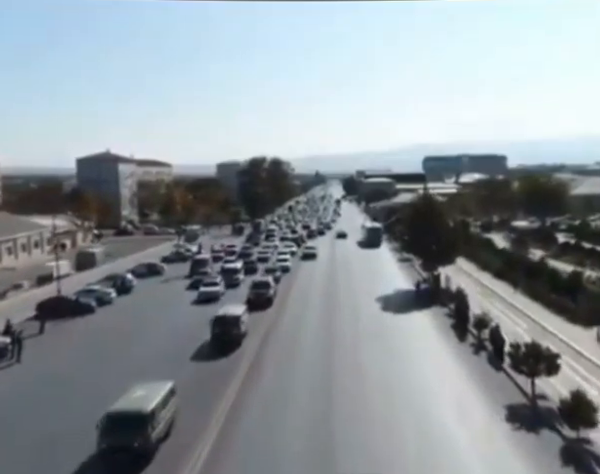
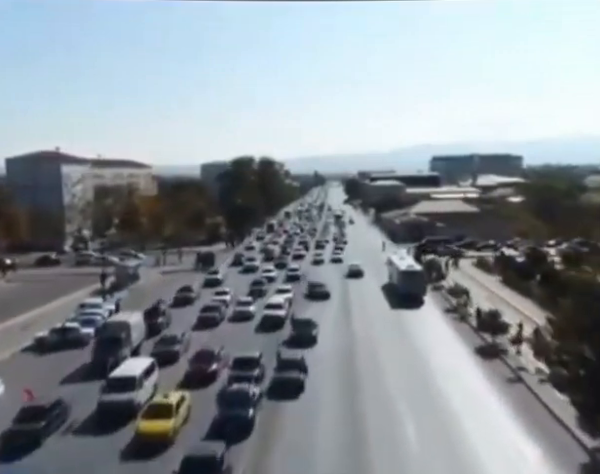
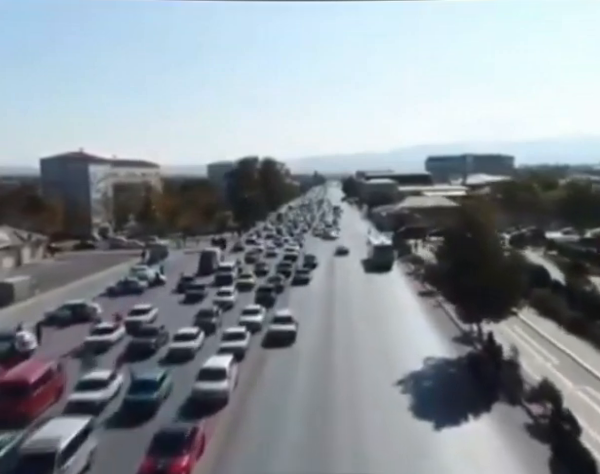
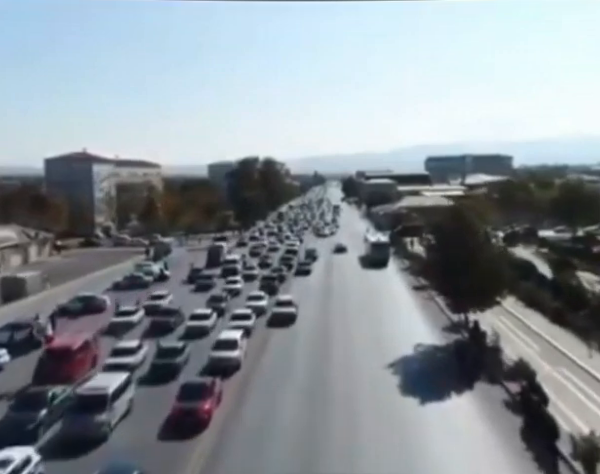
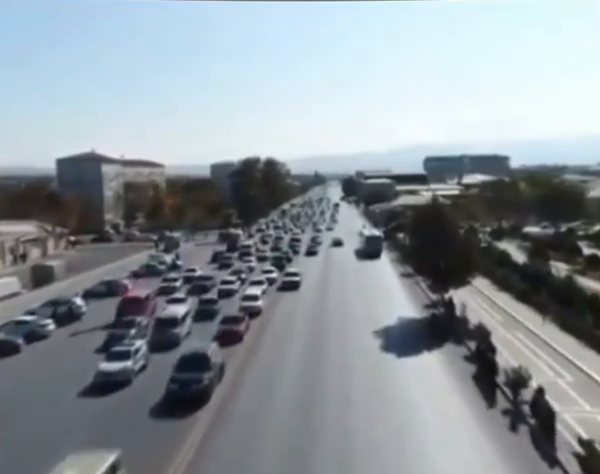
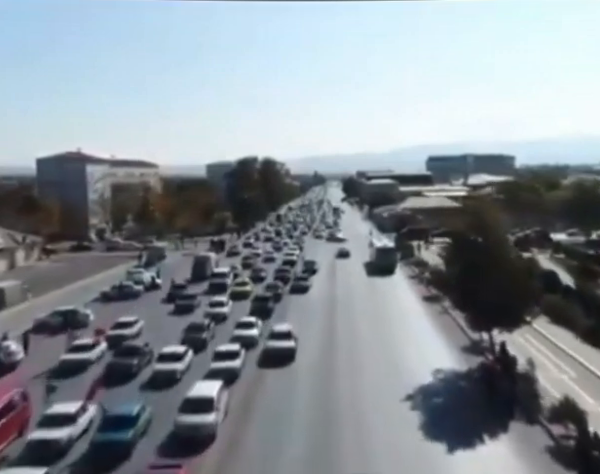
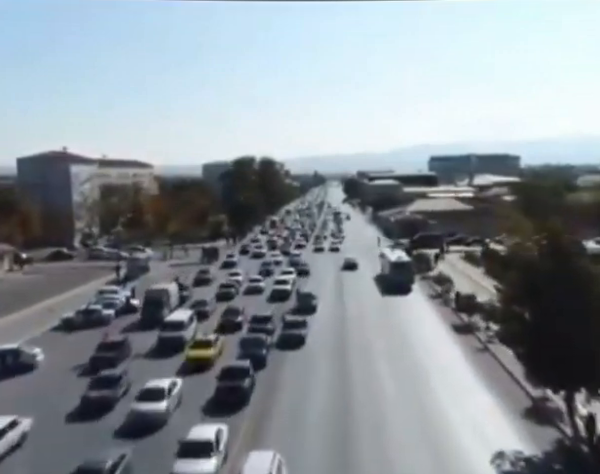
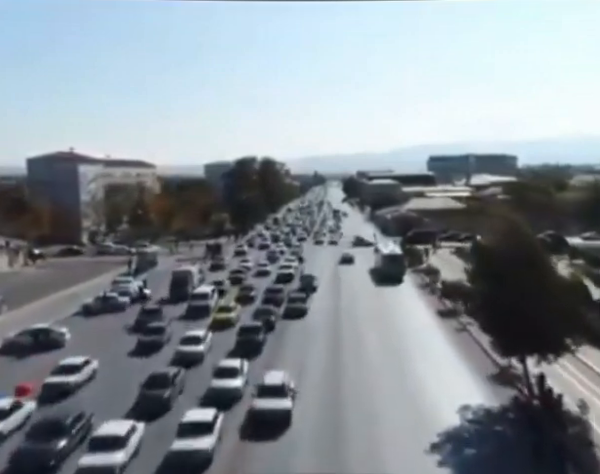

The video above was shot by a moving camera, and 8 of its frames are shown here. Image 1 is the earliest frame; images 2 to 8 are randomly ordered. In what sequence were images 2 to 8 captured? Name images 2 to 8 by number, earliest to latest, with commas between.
5, 4, 3, 6, 8, 7, 2
